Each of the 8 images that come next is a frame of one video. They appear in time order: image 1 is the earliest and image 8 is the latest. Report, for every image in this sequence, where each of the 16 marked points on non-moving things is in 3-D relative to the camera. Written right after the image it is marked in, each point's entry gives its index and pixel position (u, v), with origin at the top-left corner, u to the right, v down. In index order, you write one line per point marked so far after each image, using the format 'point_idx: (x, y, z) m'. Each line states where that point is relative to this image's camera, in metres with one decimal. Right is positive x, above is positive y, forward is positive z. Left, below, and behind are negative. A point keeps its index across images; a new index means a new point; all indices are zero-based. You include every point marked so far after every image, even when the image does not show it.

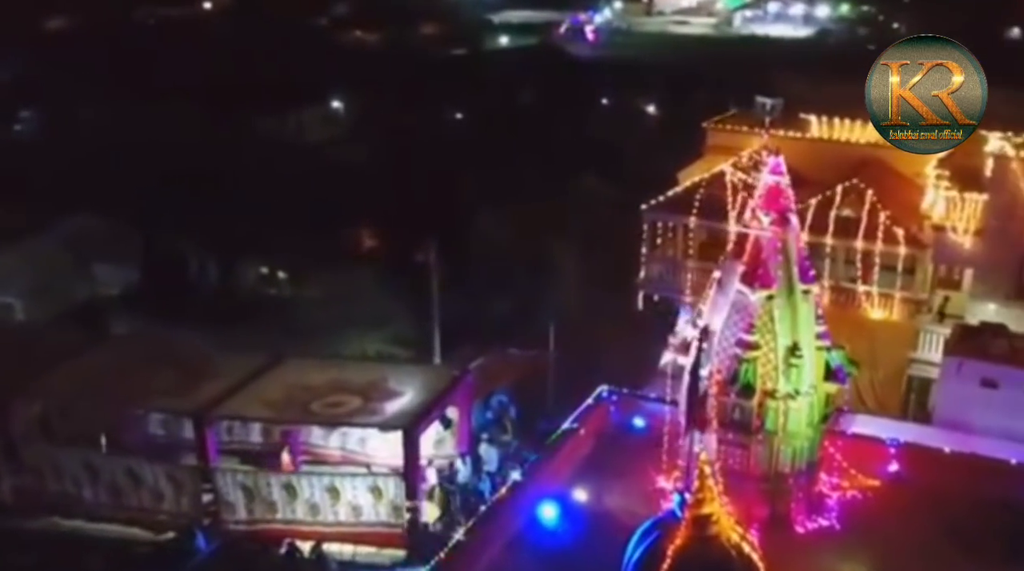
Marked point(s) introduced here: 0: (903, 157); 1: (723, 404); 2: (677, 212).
0: (+5.7, +1.8, +14.4) m
1: (+1.9, -1.1, +9.2) m
2: (+2.5, +1.0, +14.7) m
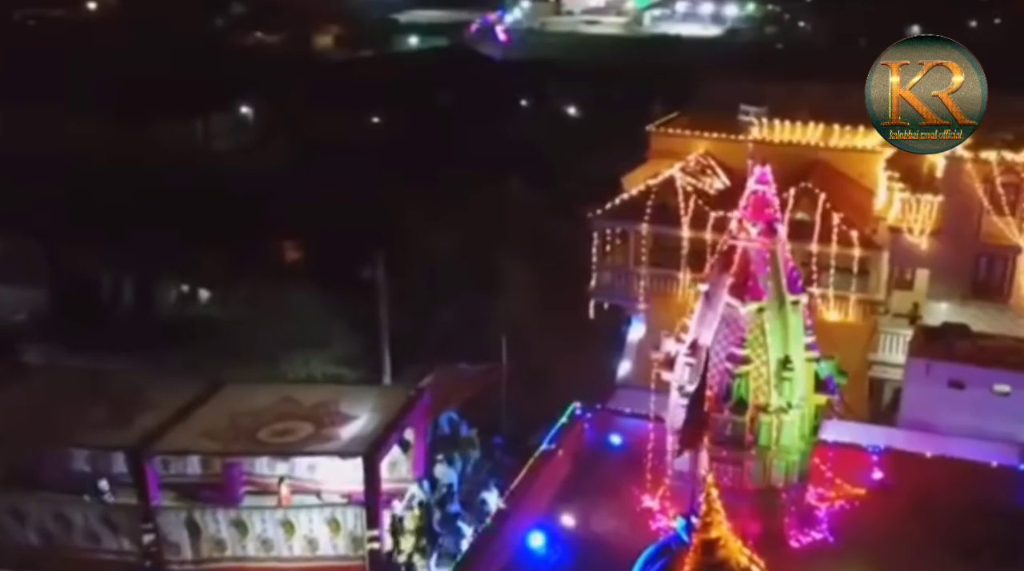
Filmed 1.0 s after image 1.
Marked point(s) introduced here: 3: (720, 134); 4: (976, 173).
0: (+5.0, +1.8, +14.6) m
1: (+1.8, -1.2, +9.0) m
2: (+1.8, +0.9, +14.5) m
3: (+3.3, +2.3, +15.6) m
4: (+5.5, +1.3, +11.8) m
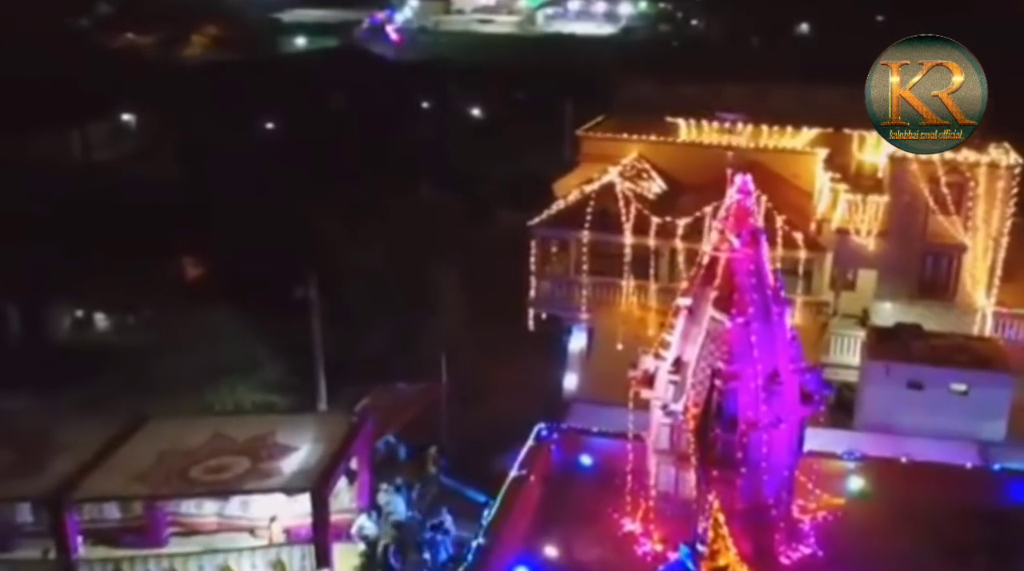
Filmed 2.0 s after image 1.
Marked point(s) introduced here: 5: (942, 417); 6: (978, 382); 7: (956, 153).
0: (+4.0, +1.8, +14.6) m
1: (+1.7, -1.3, +8.7) m
2: (+0.8, +0.8, +14.1) m
3: (+2.2, +2.2, +15.4) m
4: (+4.9, +1.3, +11.9) m
5: (+4.6, -1.4, +10.8) m
6: (+4.9, -1.0, +10.6) m
7: (+5.3, +1.6, +11.8) m
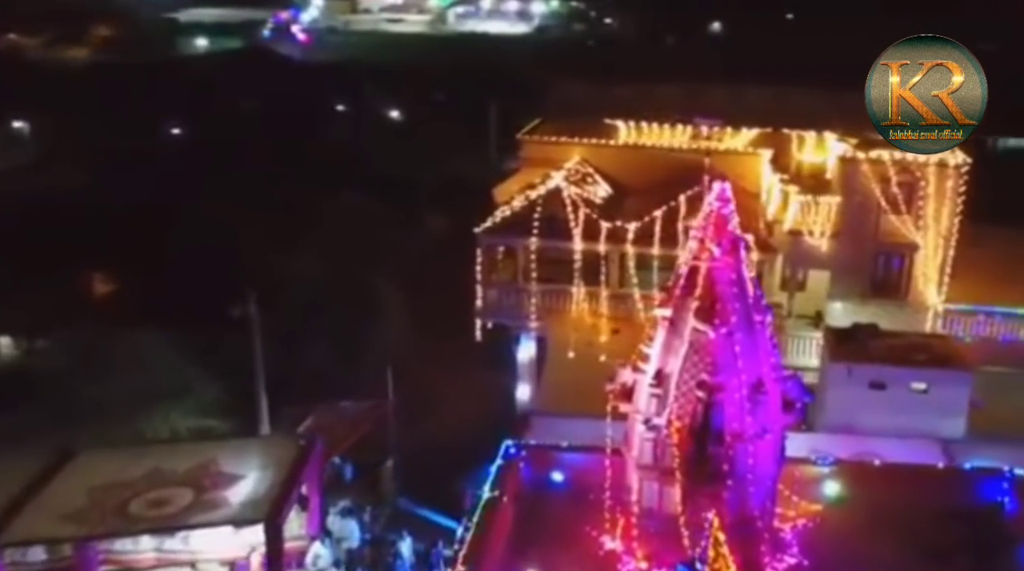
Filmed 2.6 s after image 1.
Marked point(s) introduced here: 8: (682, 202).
0: (+3.1, +1.8, +14.6) m
1: (+1.5, -1.4, +8.5) m
2: (+0.1, +0.7, +13.8) m
3: (+1.2, +2.2, +15.2) m
4: (+4.3, +1.3, +12.0) m
5: (+4.2, -1.4, +10.8) m
6: (+4.5, -1.0, +10.7) m
7: (+4.7, +1.6, +11.9) m
8: (+2.3, +1.1, +13.7) m
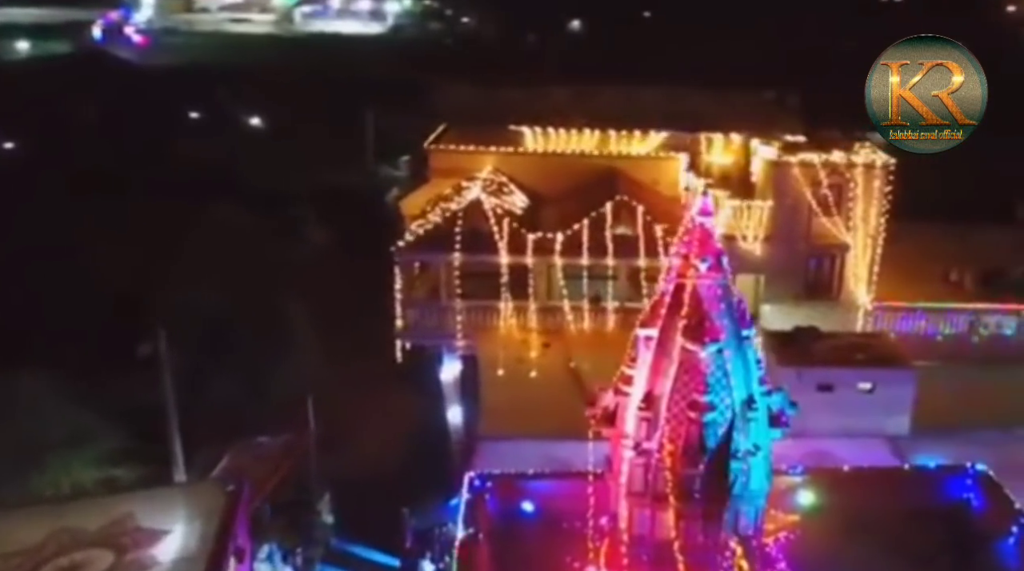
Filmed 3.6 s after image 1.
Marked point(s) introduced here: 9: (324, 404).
0: (+1.8, +1.7, +14.5) m
1: (+1.4, -1.6, +8.2) m
2: (-1.0, +0.5, +13.2) m
3: (-0.1, +2.0, +14.8) m
4: (+3.5, +1.3, +12.1) m
5: (+3.7, -1.4, +11.0) m
6: (+4.0, -1.0, +10.8) m
7: (+3.9, +1.6, +12.1) m
8: (+1.3, +1.0, +13.4) m
9: (-2.6, -1.7, +14.1) m
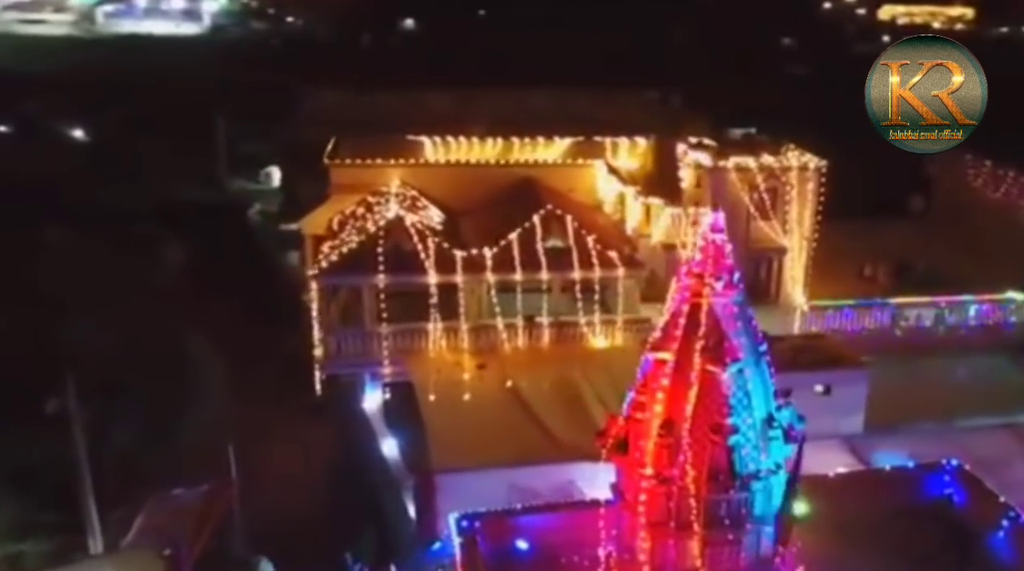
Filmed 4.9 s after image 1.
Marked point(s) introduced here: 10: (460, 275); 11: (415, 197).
0: (+0.6, +1.5, +14.1) m
1: (+1.6, -1.7, +7.9) m
2: (-1.8, +0.2, +12.3) m
3: (-1.4, +1.7, +14.0) m
4: (+2.6, +1.2, +12.2) m
5: (+3.3, -1.5, +11.1) m
6: (+3.6, -1.0, +11.0) m
7: (+3.0, +1.5, +12.2) m
8: (+0.3, +0.8, +13.0) m
9: (-3.5, -2.1, +12.9) m
10: (-0.7, +0.1, +12.5) m
11: (-1.3, +1.1, +13.4) m
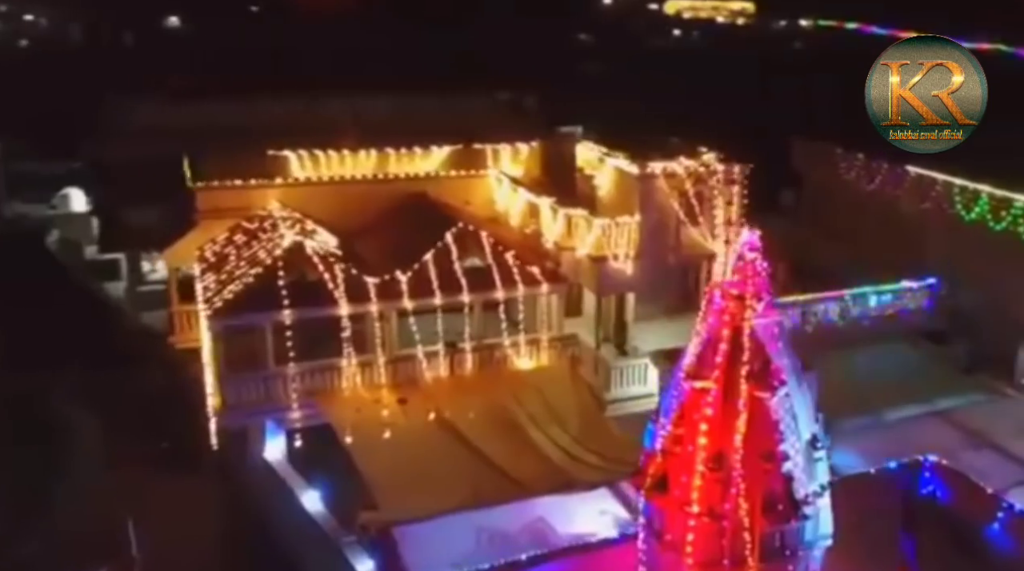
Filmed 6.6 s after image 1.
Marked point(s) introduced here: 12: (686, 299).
0: (-0.9, +1.3, +13.2) m
1: (+1.9, -1.9, +7.5) m
2: (-2.6, -0.2, +10.9) m
3: (-2.8, +1.3, +12.6) m
4: (+1.7, +1.1, +11.9) m
5: (+2.7, -1.5, +11.1) m
6: (+3.0, -1.1, +11.0) m
7: (+2.0, +1.5, +12.0) m
8: (-0.8, +0.5, +12.1) m
9: (-4.3, -2.6, +11.0) m
10: (-1.6, -0.2, +11.4) m
11: (-2.4, +0.8, +12.0) m
12: (+1.9, -0.2, +12.7) m
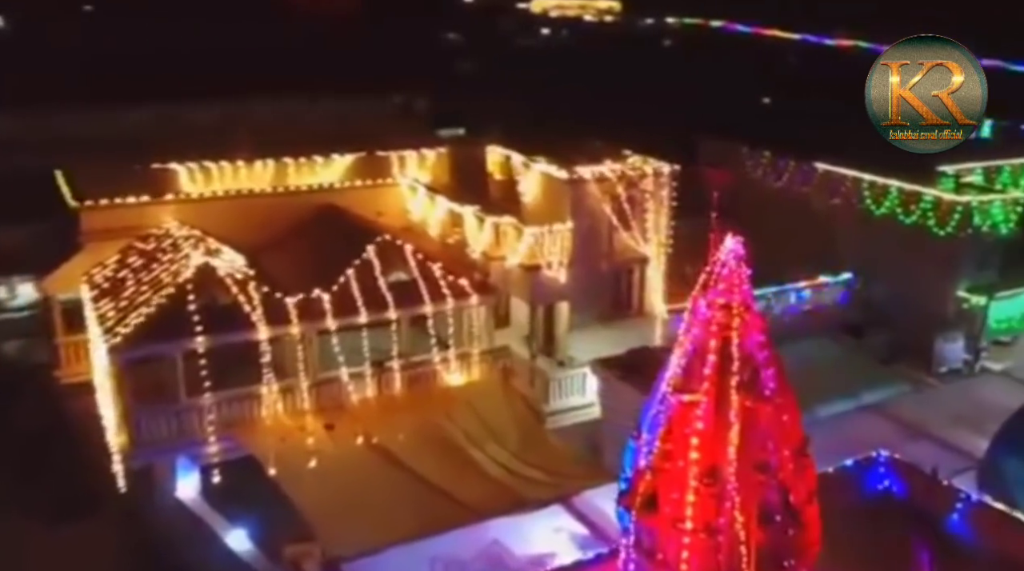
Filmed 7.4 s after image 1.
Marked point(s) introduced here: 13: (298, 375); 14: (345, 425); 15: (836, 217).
0: (-1.9, +1.1, +12.5) m
1: (+1.9, -1.9, +7.3) m
2: (-3.2, -0.5, +9.9) m
3: (-3.7, +1.1, +11.6) m
4: (+0.8, +1.0, +11.6) m
5: (+2.1, -1.6, +11.0) m
6: (+2.3, -1.1, +11.0) m
7: (+1.1, +1.4, +11.7) m
8: (-1.7, +0.4, +11.4) m
9: (-4.8, -2.9, +9.8) m
10: (-2.3, -0.4, +10.6) m
11: (-3.2, +0.5, +11.1) m
12: (+0.9, -0.2, +12.4) m
13: (-2.4, -1.0, +11.0) m
14: (-1.8, -1.5, +10.9) m
15: (+4.7, +1.0, +14.6) m
